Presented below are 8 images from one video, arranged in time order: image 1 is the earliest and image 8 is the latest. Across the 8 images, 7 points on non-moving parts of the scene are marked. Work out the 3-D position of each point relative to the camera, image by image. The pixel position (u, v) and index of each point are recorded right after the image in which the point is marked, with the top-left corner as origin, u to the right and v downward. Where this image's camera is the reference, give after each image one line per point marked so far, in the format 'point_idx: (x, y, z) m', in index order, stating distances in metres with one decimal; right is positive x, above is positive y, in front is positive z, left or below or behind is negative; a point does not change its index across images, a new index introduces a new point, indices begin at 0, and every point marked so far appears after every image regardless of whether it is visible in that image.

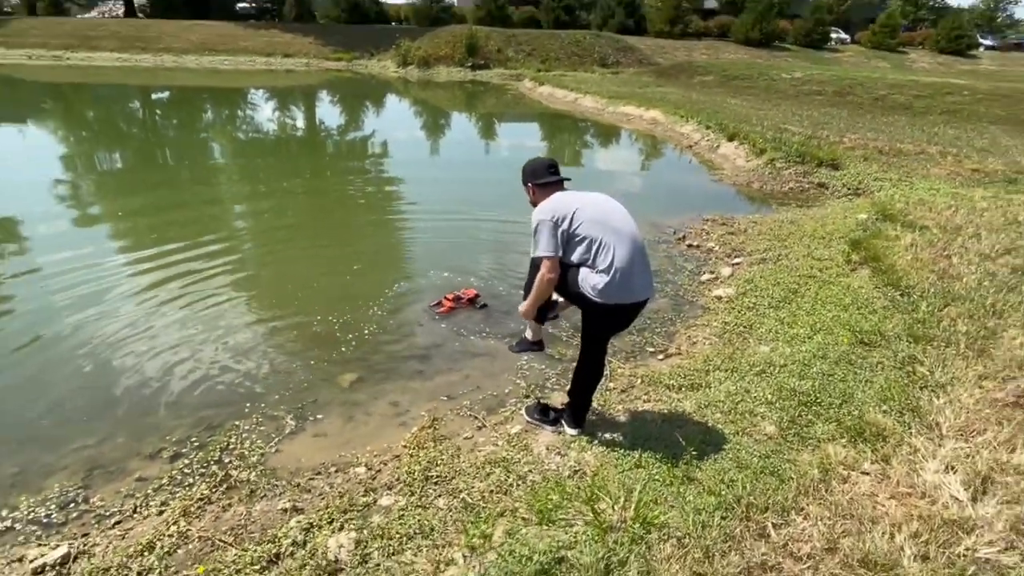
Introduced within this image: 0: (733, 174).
0: (+6.3, +3.2, +16.5) m
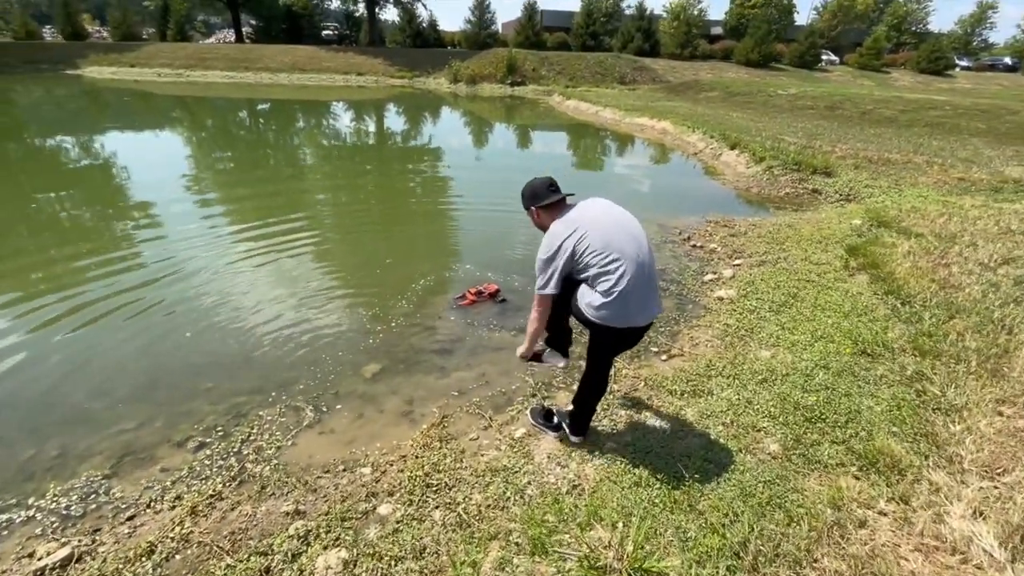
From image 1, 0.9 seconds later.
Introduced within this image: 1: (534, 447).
0: (+6.2, +3.0, +16.6) m
1: (+0.2, -1.4, +5.3) m
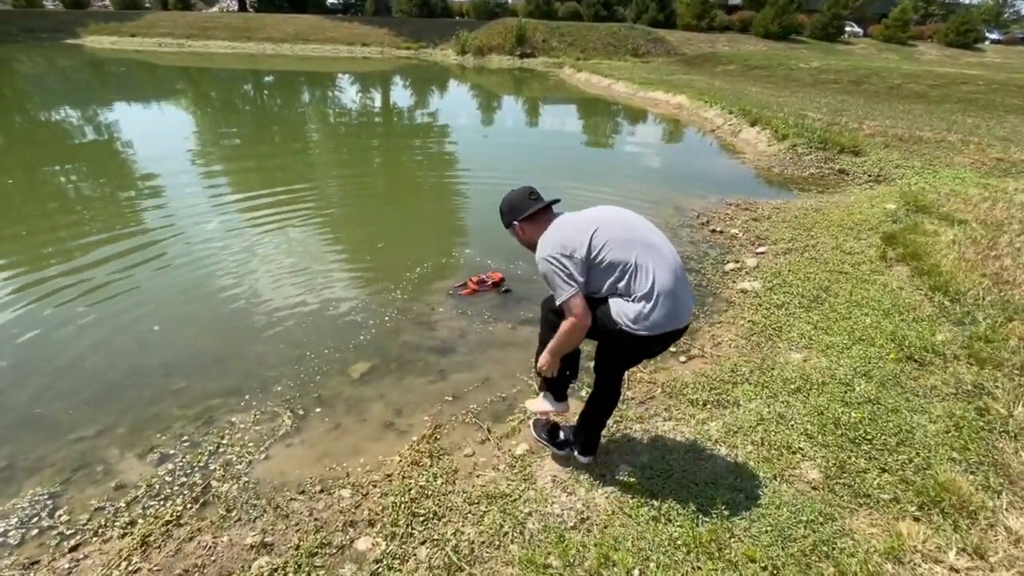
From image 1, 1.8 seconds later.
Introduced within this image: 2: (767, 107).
0: (+6.4, +3.4, +15.7) m
1: (+0.2, -1.4, +4.7) m
2: (+8.4, +6.0, +19.6) m
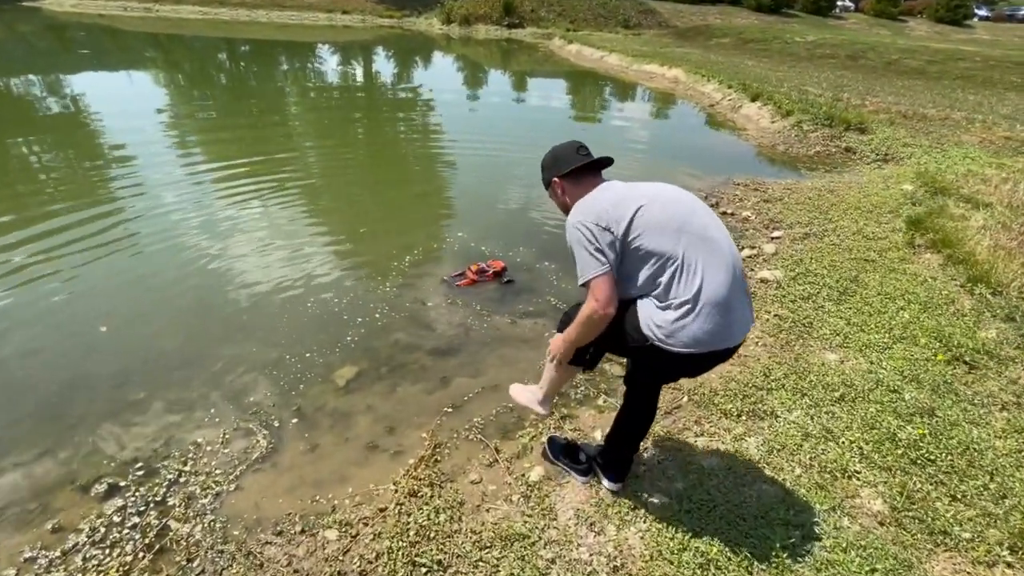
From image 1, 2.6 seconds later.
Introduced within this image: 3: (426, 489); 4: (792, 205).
0: (+6.2, +3.8, +15.0) m
1: (+0.3, -1.4, +4.0) m
2: (+8.0, +6.6, +18.9) m
3: (-0.6, -1.4, +4.0) m
4: (+4.6, +1.4, +9.8) m
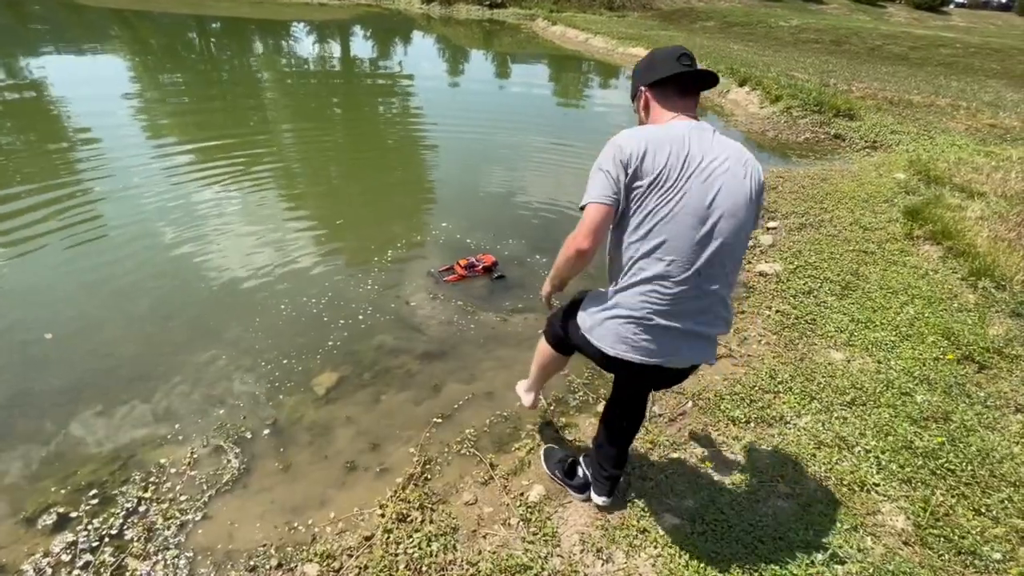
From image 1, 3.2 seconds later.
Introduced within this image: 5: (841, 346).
0: (+5.8, +4.1, +14.7) m
1: (+0.3, -1.4, +3.7) m
2: (+7.5, +6.9, +18.6) m
3: (-0.6, -1.4, +3.7) m
4: (+4.3, +1.5, +9.5) m
5: (+3.1, -0.5, +5.6) m
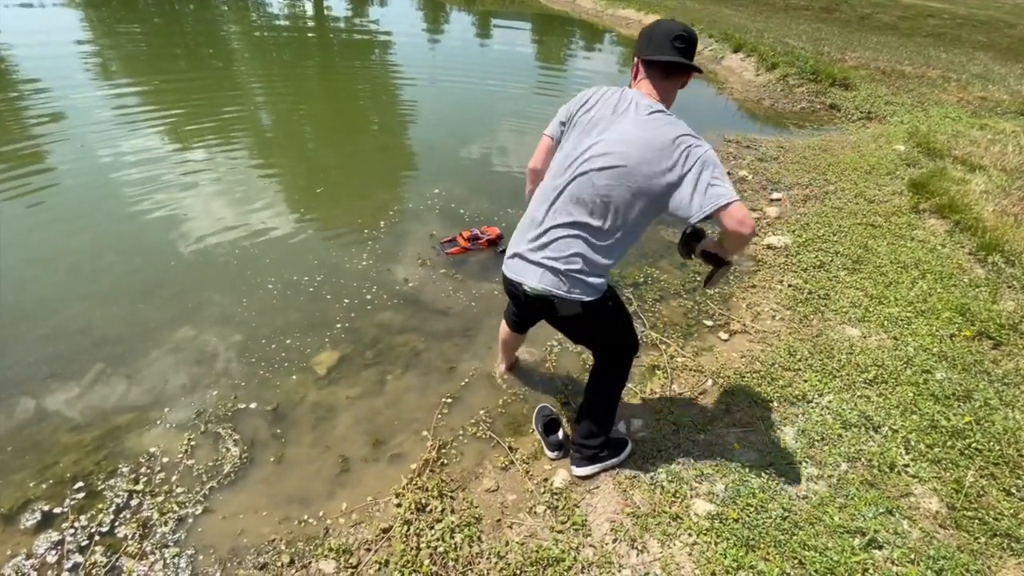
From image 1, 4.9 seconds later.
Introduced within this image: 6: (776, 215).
0: (+5.5, +4.8, +14.5) m
1: (+0.4, -1.3, +3.5) m
2: (+7.1, +7.8, +18.2) m
3: (-0.4, -1.2, +3.5) m
4: (+4.3, +1.9, +9.3) m
5: (+3.2, -0.3, +5.5) m
6: (+3.3, +0.9, +7.6) m
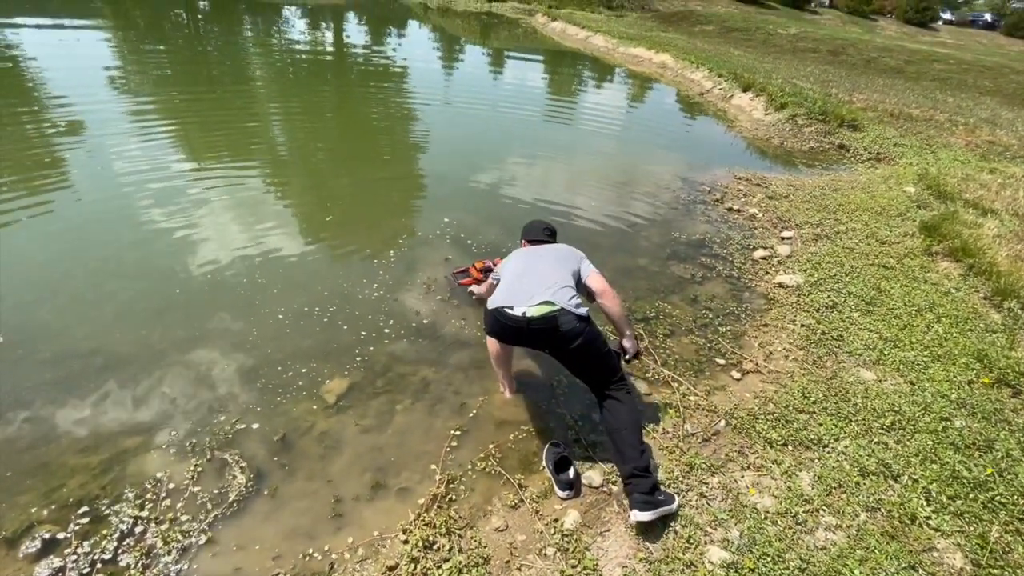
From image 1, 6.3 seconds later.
0: (+5.8, +3.9, +14.6) m
1: (+0.5, -1.5, +3.4) m
2: (+7.5, +6.7, +18.5) m
3: (-0.4, -1.4, +3.4) m
4: (+4.5, +1.3, +9.3) m
5: (+3.2, -0.7, +5.4) m
6: (+3.5, +0.4, +7.6) m
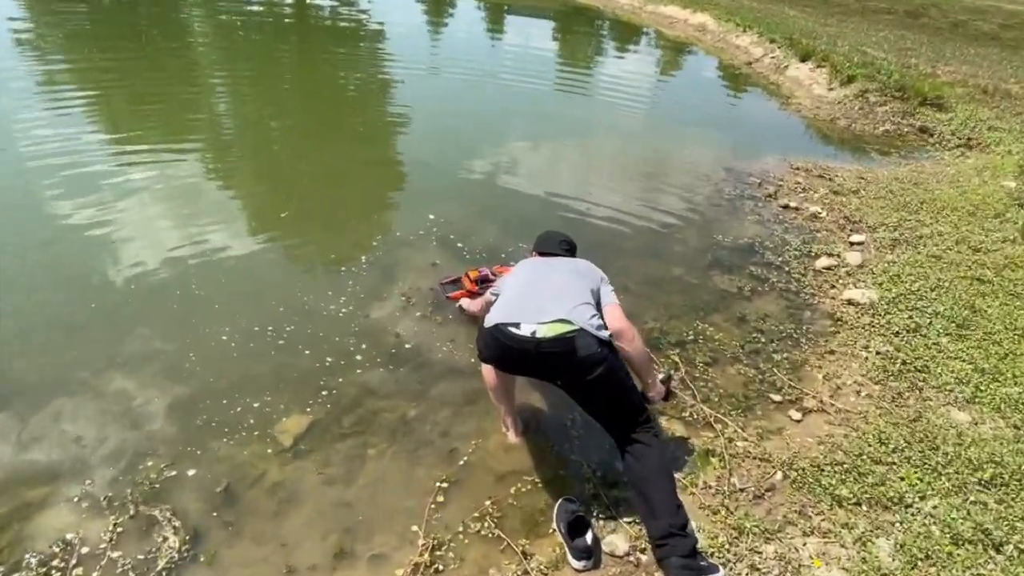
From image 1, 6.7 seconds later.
0: (+6.6, +3.9, +13.3) m
1: (+0.4, -1.6, +2.6) m
2: (+8.6, +6.7, +17.0) m
3: (-0.4, -1.5, +2.7) m
4: (+4.9, +1.2, +8.2) m
5: (+3.4, -0.8, +4.4) m
6: (+3.8, +0.3, +6.5) m
